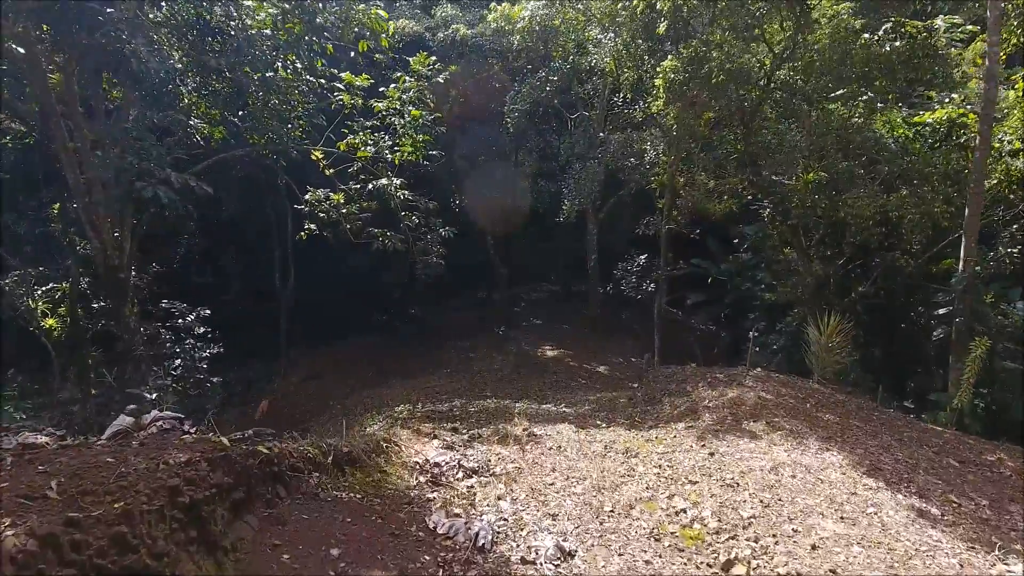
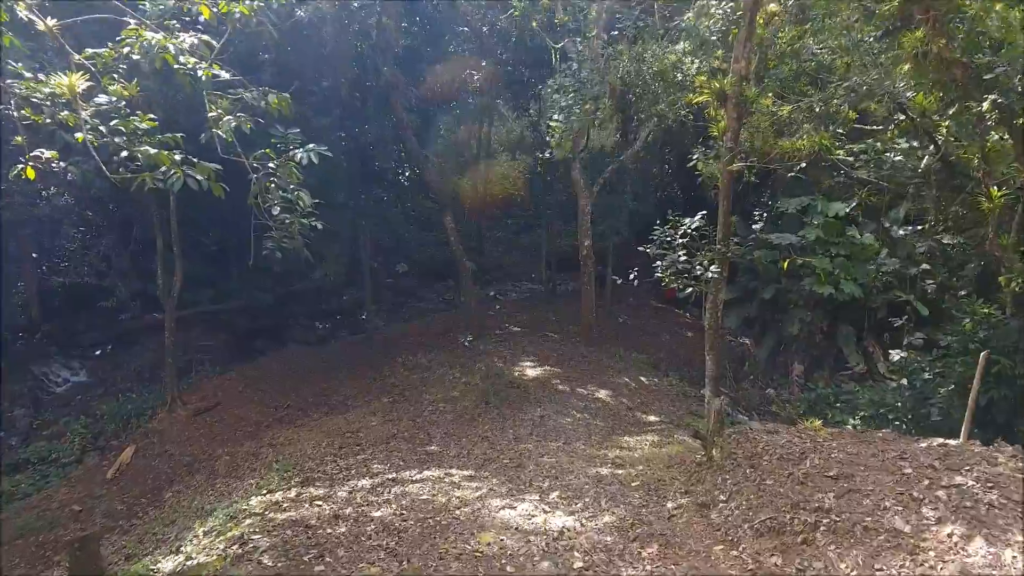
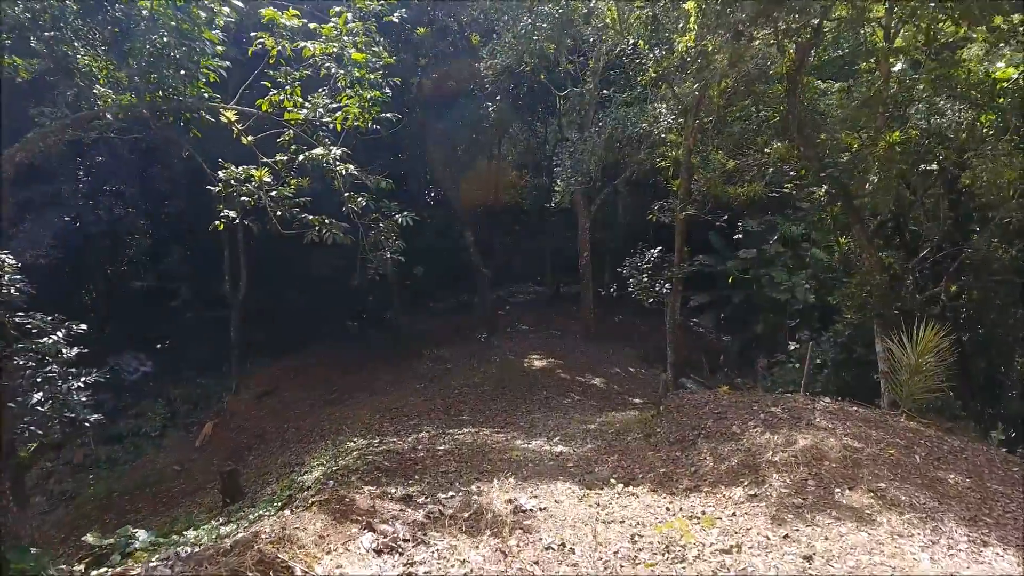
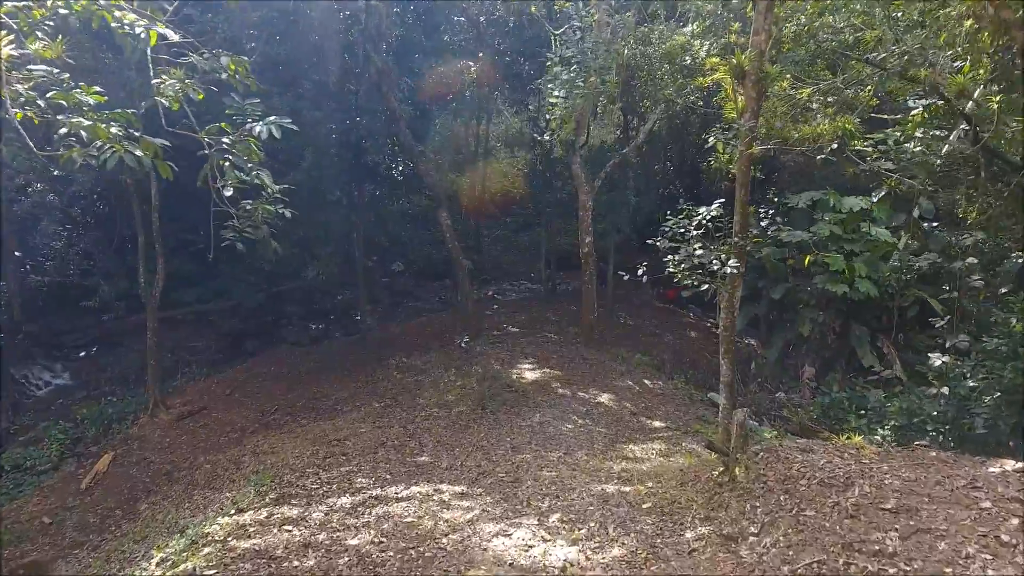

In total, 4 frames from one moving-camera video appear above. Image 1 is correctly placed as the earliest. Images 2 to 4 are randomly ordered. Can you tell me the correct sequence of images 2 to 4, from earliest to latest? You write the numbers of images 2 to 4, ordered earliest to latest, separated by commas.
3, 2, 4
